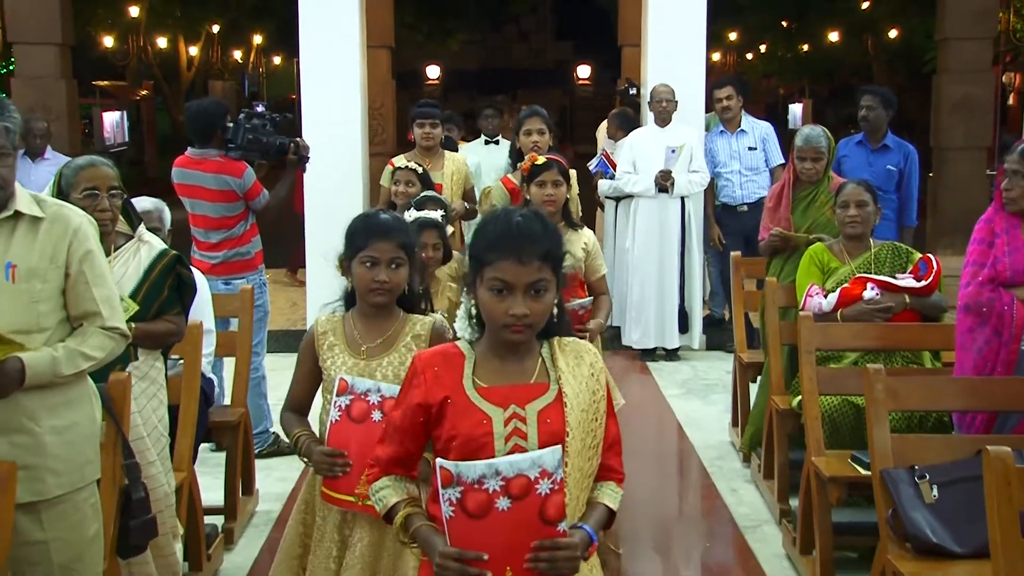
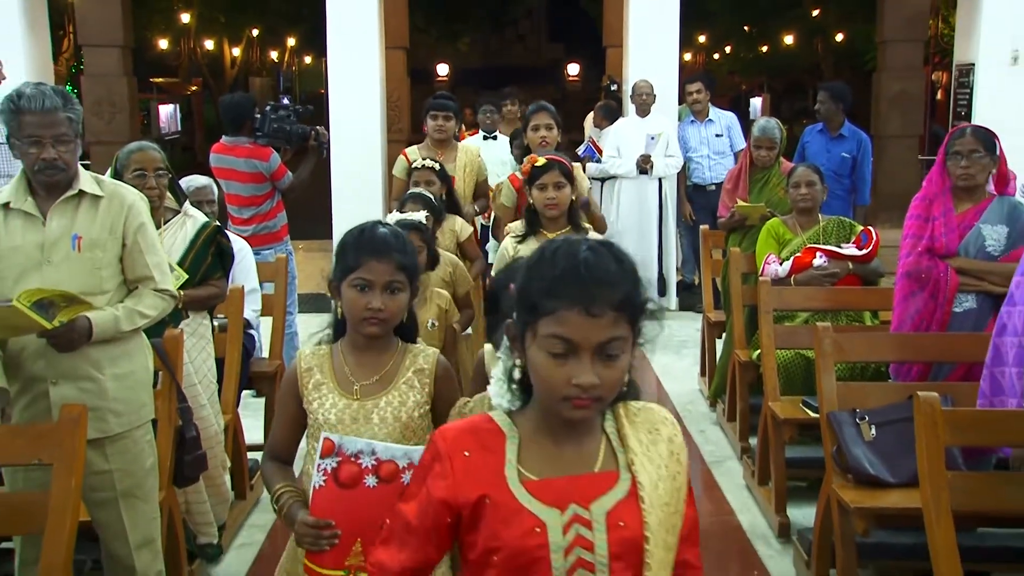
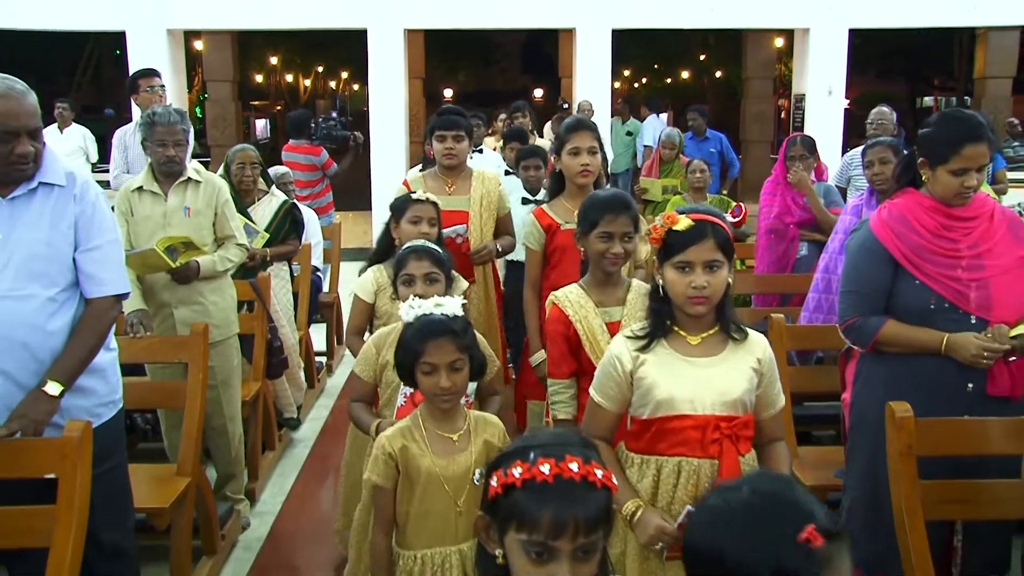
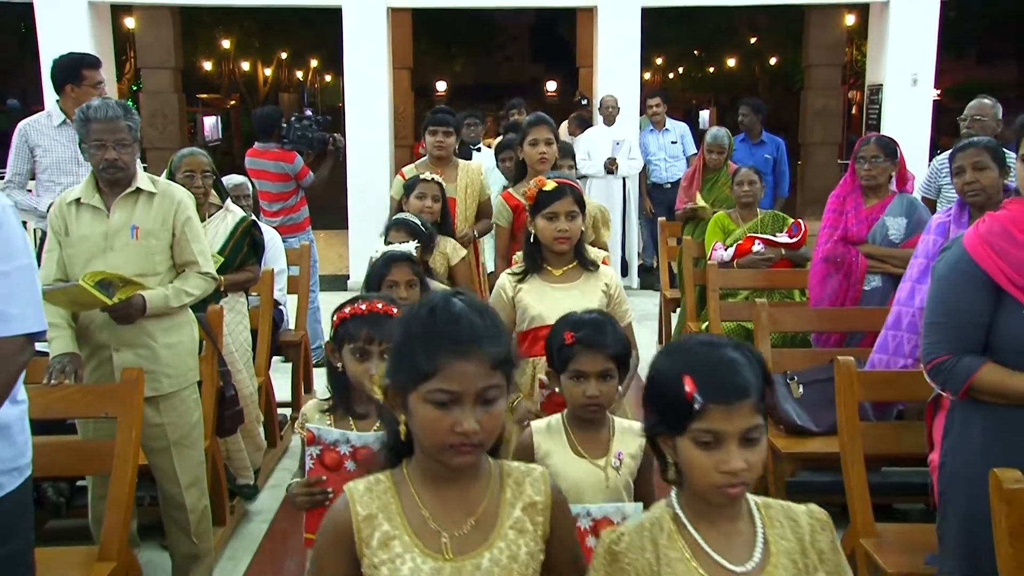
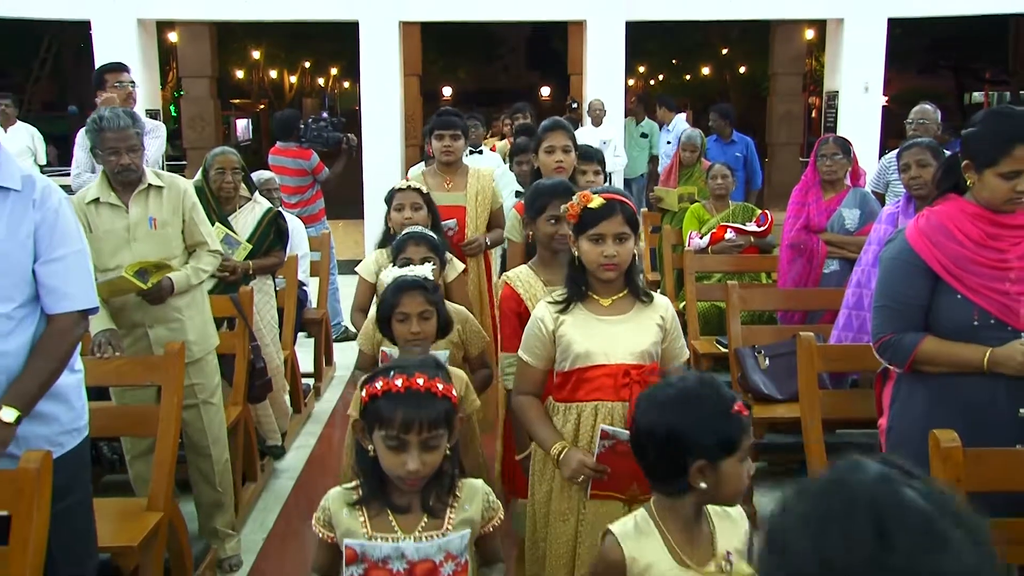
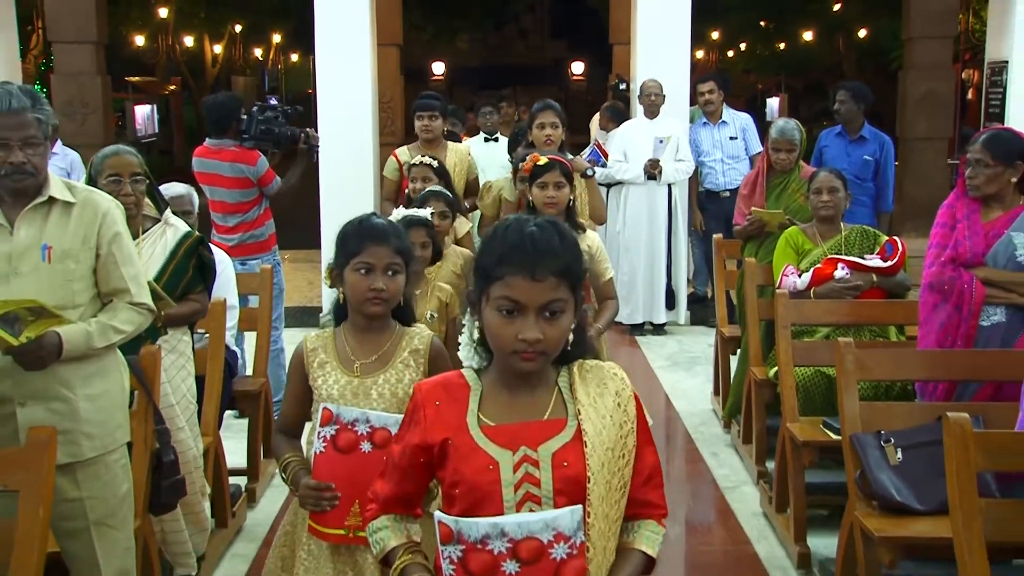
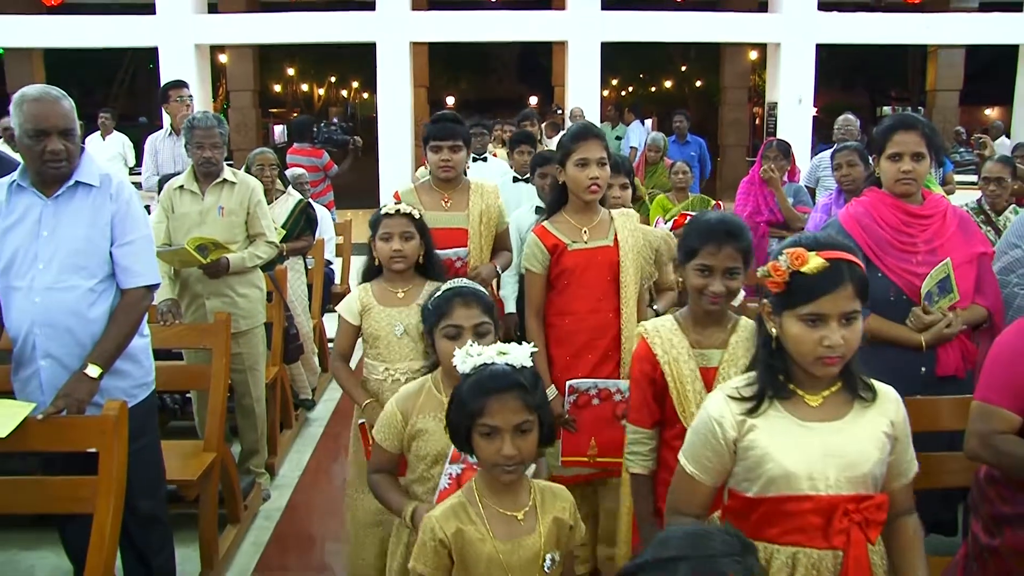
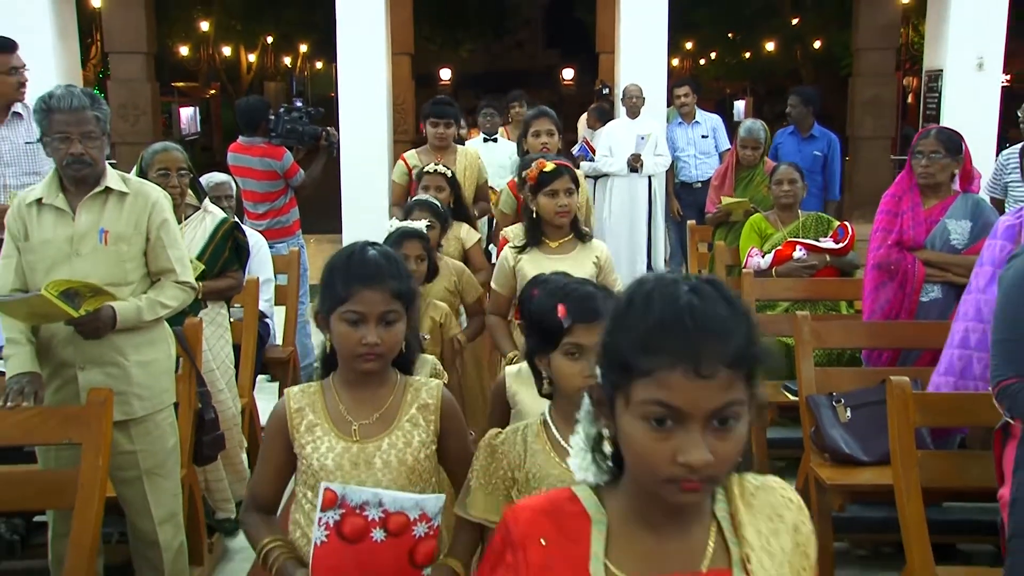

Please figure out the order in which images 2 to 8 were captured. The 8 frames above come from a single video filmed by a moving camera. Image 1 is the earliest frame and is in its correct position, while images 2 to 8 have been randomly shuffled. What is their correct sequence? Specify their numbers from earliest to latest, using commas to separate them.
6, 2, 8, 4, 5, 3, 7
